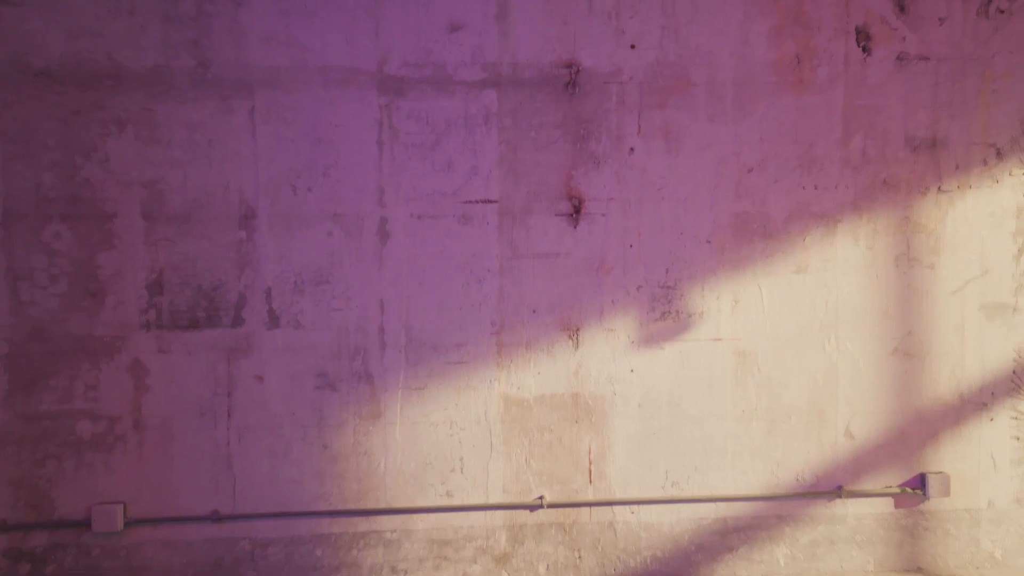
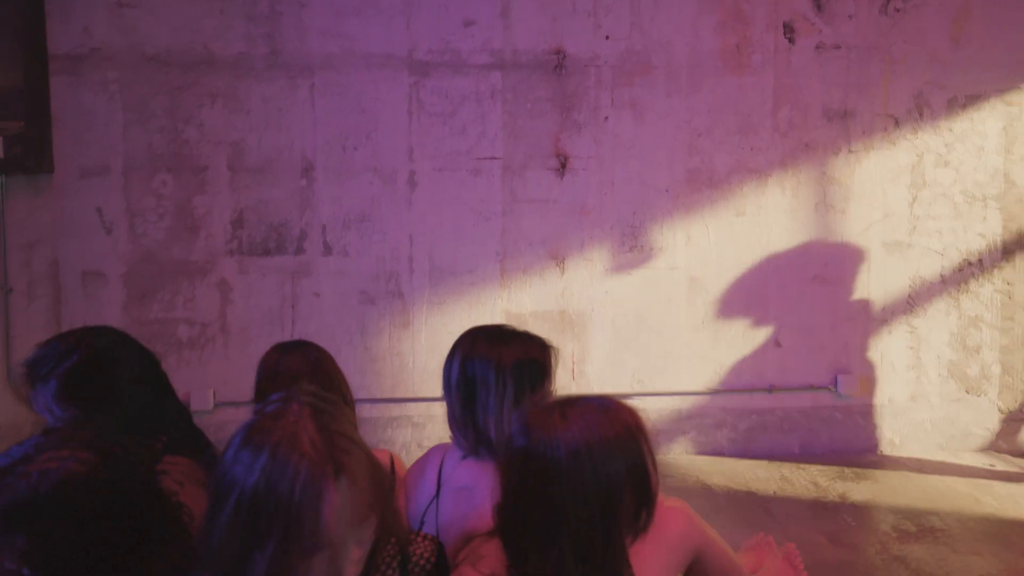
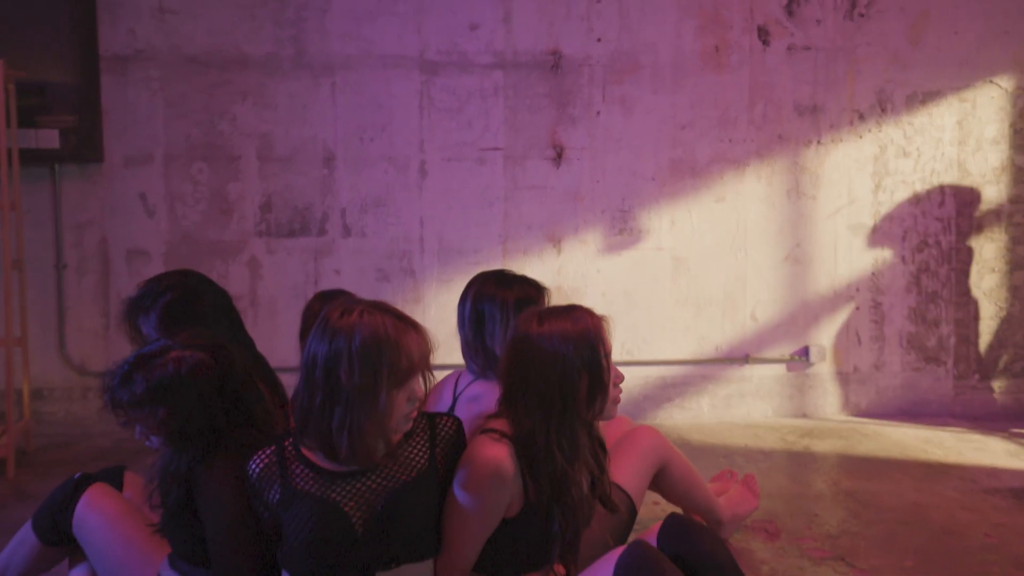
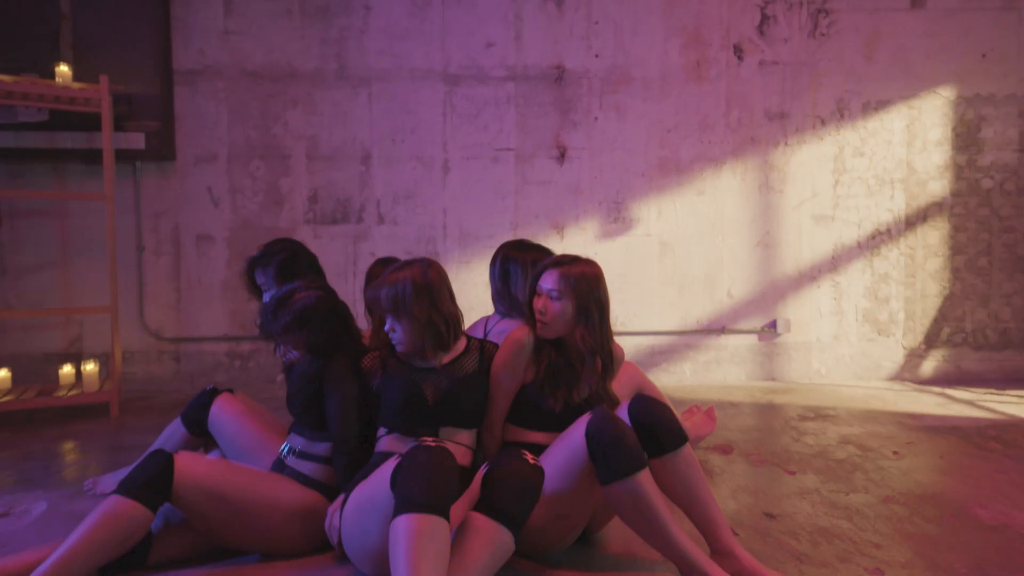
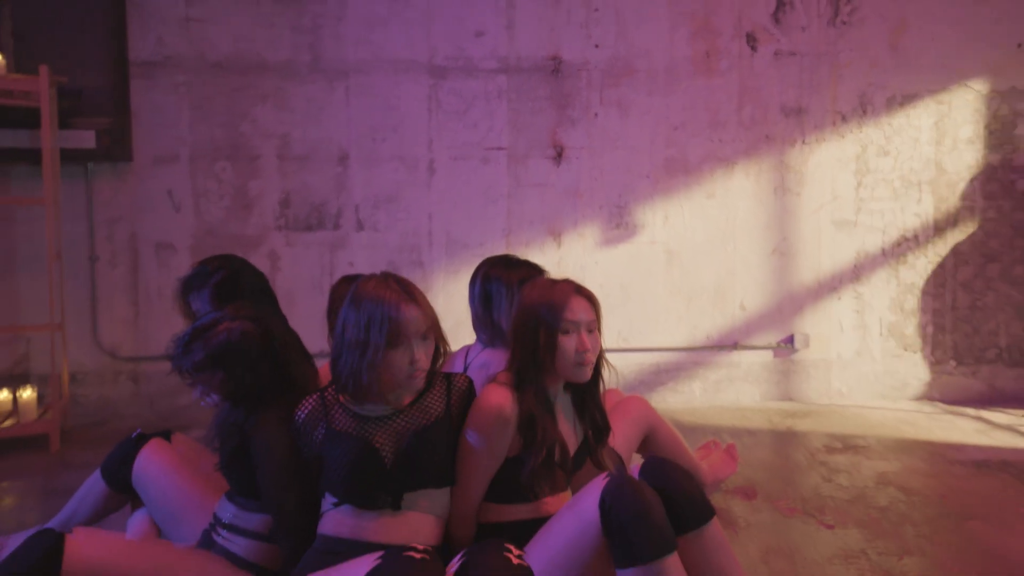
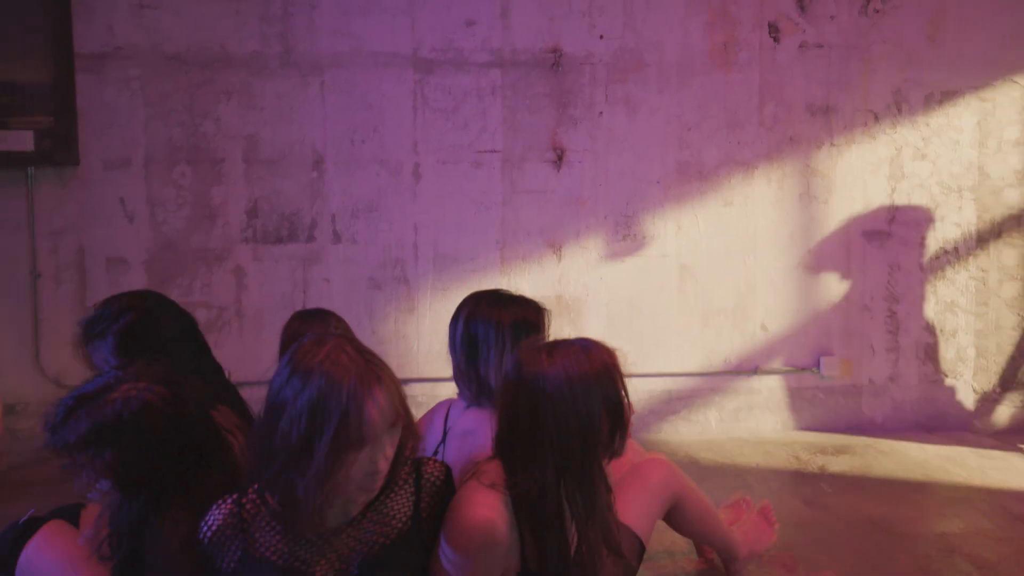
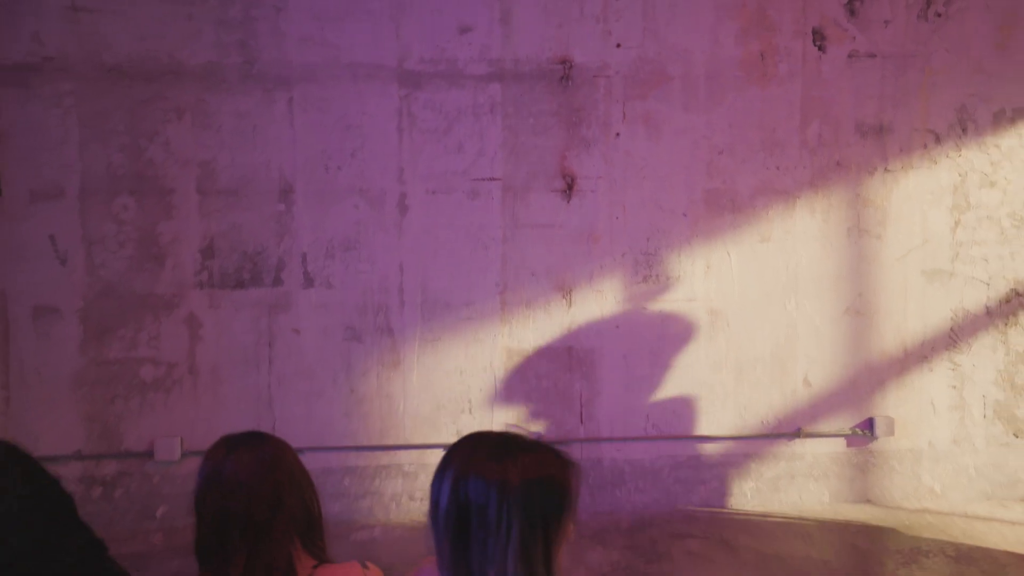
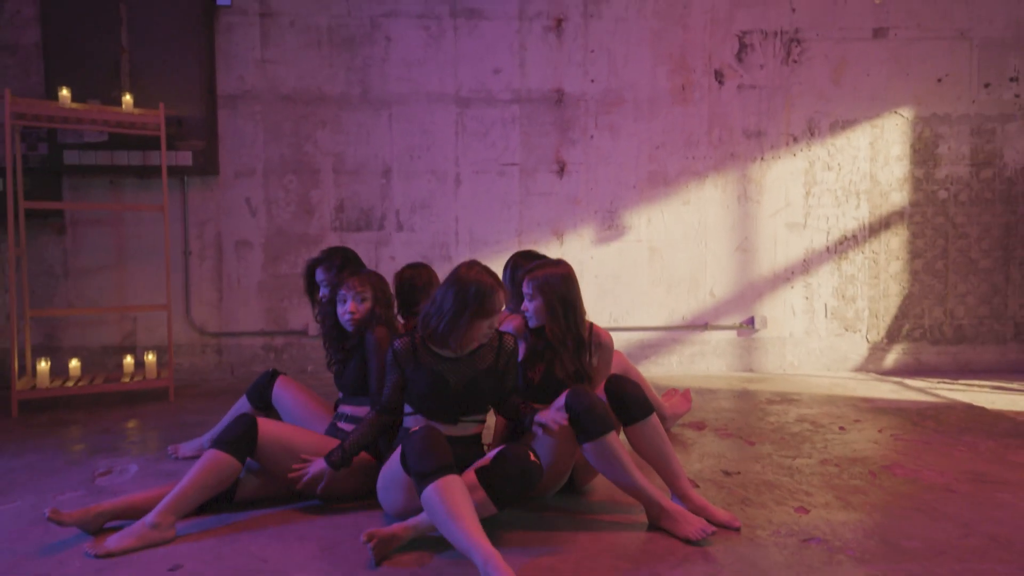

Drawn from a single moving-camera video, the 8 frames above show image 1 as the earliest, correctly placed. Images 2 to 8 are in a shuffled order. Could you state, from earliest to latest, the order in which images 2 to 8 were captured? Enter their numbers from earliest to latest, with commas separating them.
7, 2, 6, 3, 5, 4, 8
